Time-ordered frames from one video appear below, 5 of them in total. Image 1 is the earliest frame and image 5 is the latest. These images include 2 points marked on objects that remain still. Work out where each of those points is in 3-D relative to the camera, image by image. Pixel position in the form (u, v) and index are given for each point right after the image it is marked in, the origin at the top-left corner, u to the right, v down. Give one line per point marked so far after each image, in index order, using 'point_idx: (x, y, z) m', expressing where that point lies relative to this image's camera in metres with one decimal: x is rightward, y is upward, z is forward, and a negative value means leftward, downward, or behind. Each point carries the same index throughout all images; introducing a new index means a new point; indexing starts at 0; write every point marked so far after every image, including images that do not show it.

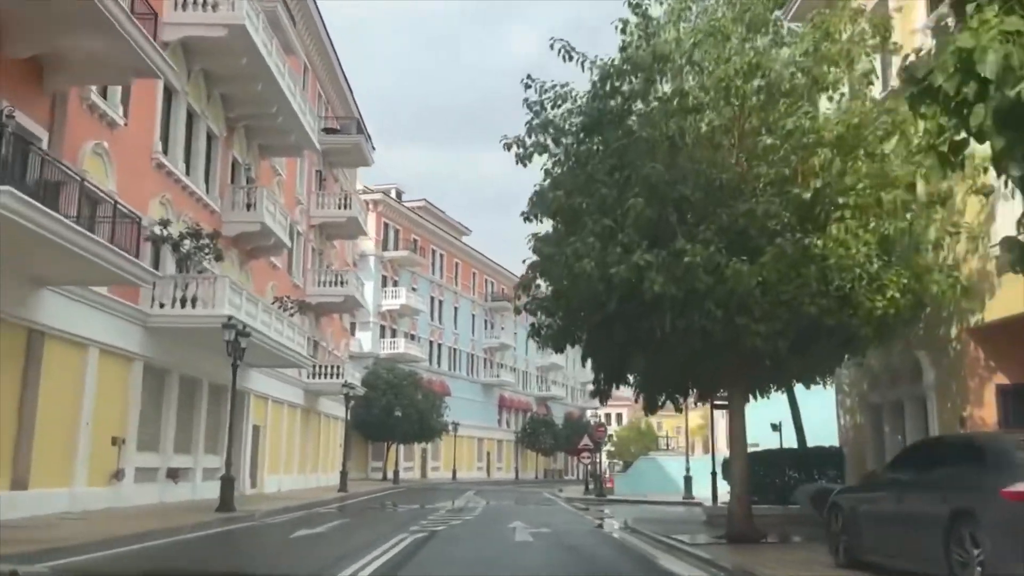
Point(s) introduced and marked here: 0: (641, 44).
0: (+2.0, +3.9, +14.2) m
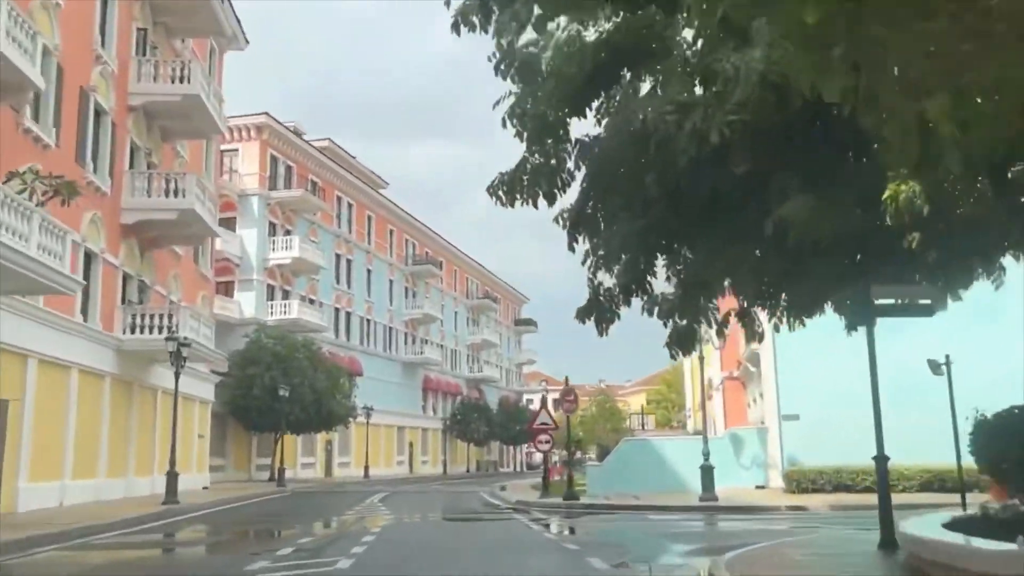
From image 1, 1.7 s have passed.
0: (+1.6, +6.4, +2.0) m
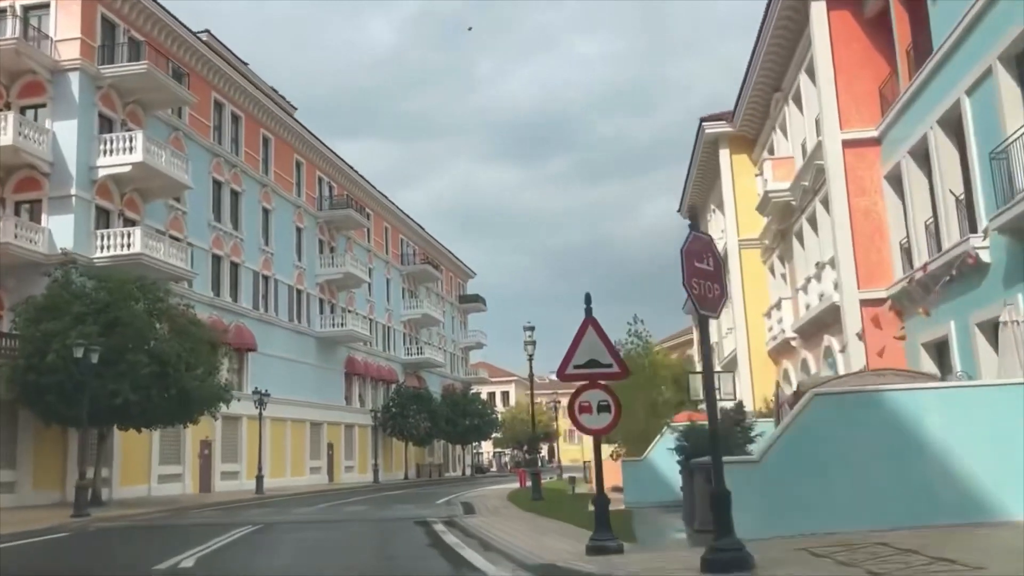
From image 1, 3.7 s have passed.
0: (+3.3, +9.6, -13.3) m
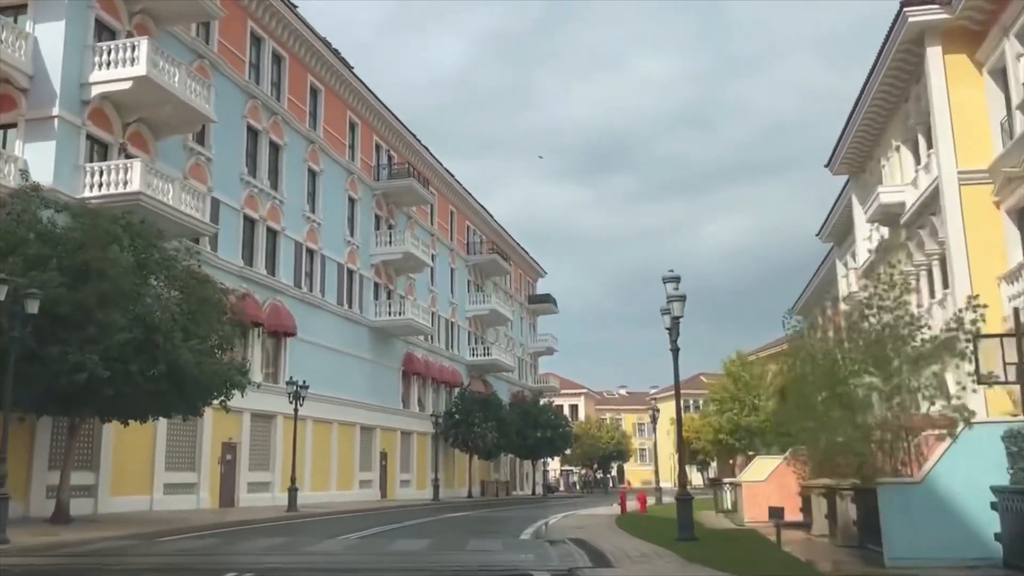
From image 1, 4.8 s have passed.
0: (+3.4, +11.6, -21.4) m
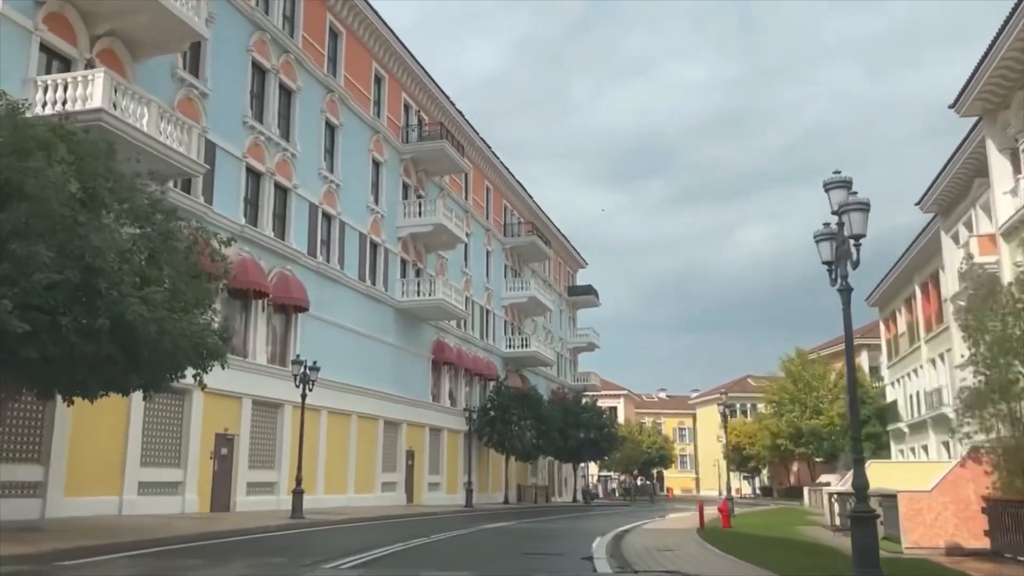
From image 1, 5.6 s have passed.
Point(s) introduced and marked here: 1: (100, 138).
0: (+3.3, +12.9, -26.9) m
1: (-7.6, +2.6, +16.3) m
